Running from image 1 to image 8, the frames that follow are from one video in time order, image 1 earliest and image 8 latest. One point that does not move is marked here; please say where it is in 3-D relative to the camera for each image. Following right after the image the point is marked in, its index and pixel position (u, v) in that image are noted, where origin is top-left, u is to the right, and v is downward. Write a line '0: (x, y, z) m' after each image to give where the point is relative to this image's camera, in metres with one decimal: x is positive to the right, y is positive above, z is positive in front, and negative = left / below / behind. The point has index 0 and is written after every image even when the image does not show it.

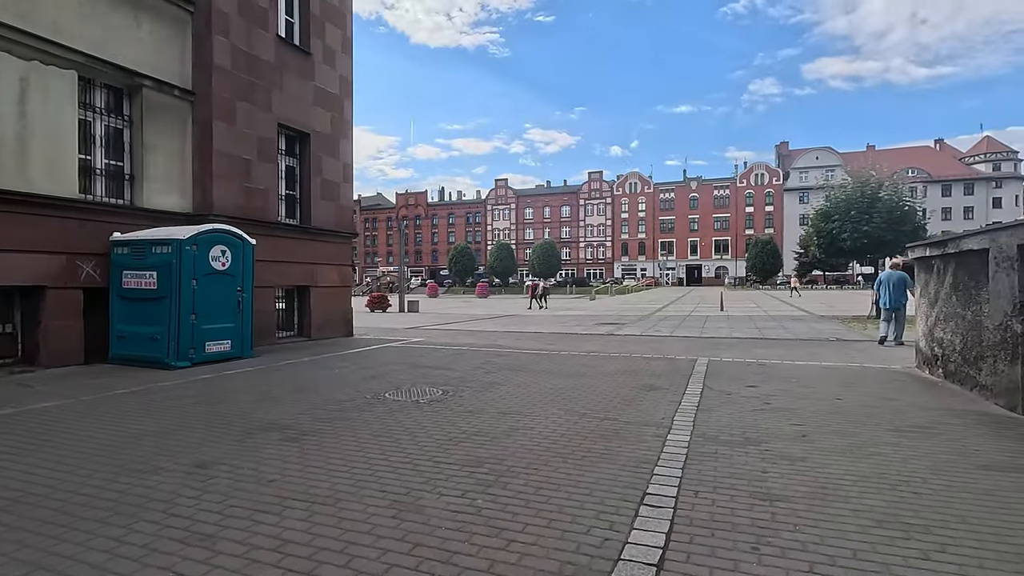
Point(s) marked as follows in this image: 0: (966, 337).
0: (+6.6, -0.7, +7.8) m
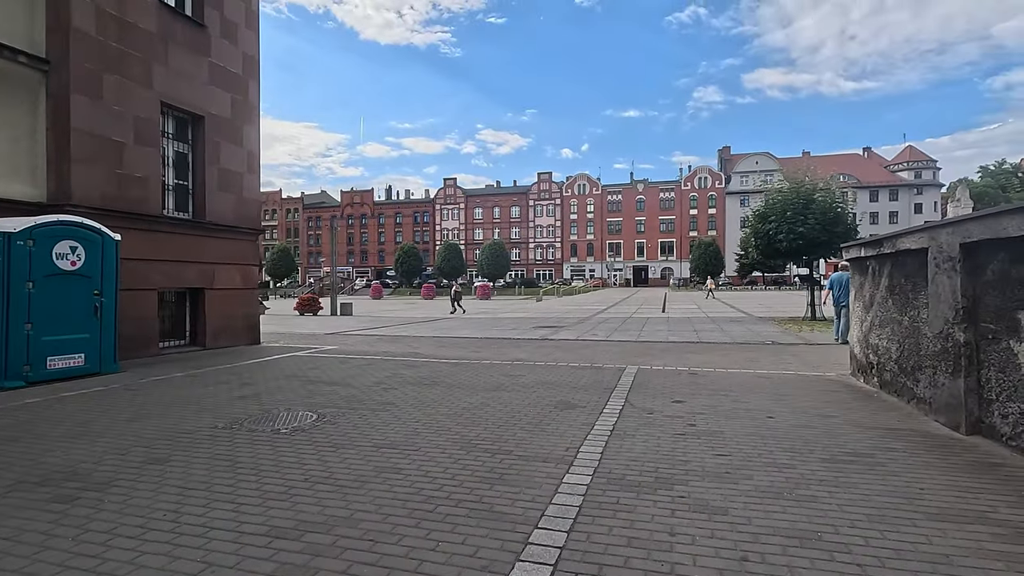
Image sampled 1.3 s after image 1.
0: (+5.2, -0.8, +7.2) m
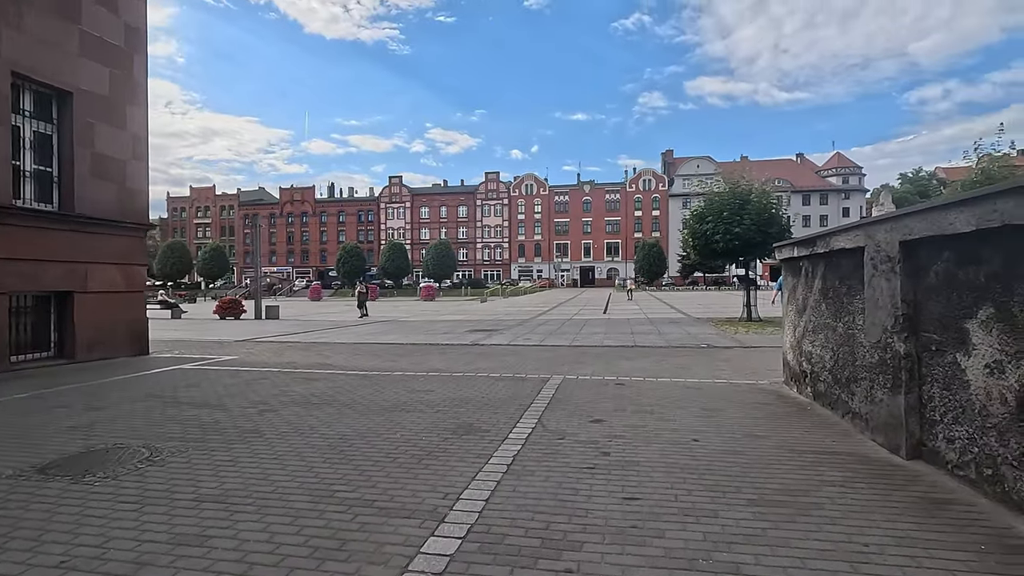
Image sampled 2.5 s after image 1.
0: (+4.0, -0.8, +6.5) m
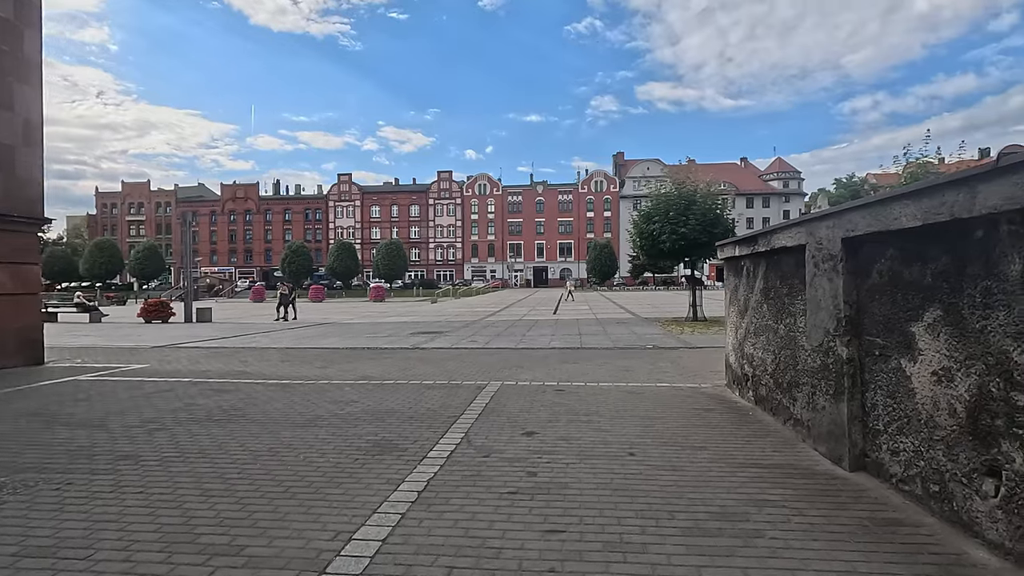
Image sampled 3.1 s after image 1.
0: (+3.1, -0.8, +6.3) m
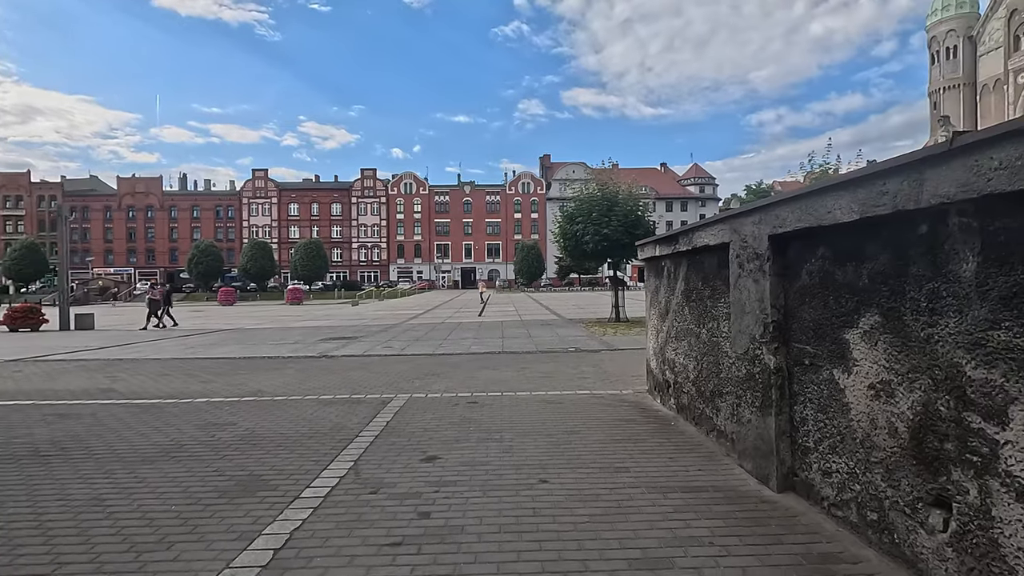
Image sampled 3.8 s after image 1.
0: (+2.1, -0.8, +5.9) m
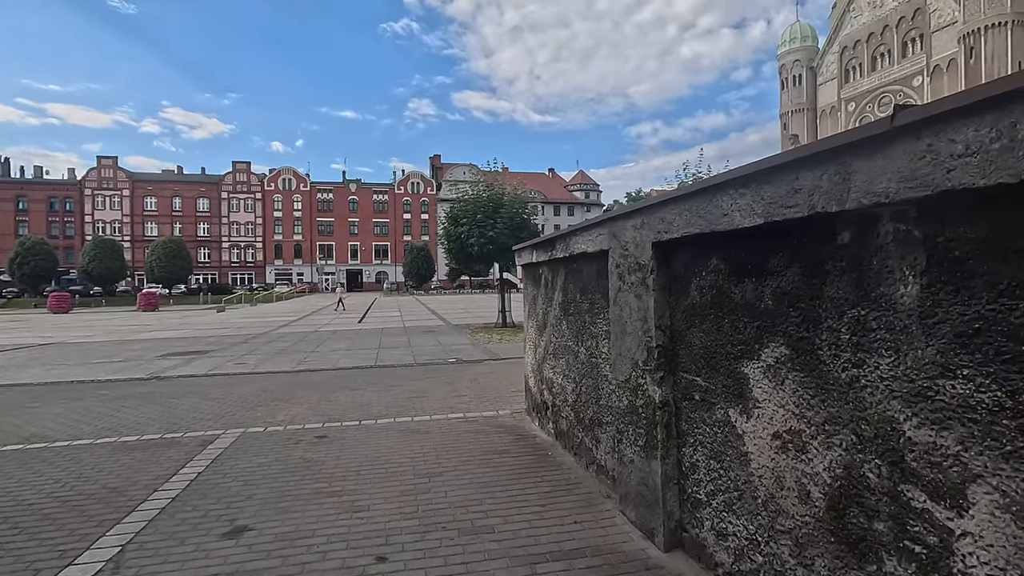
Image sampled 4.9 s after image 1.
0: (+0.6, -0.9, +5.1) m
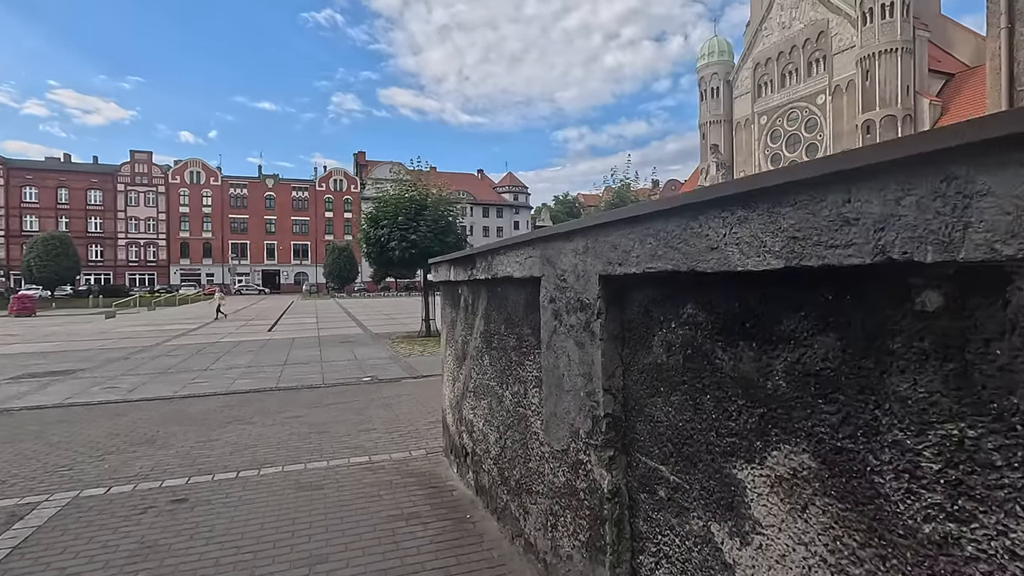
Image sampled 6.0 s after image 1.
0: (-0.1, -1.2, +4.2) m
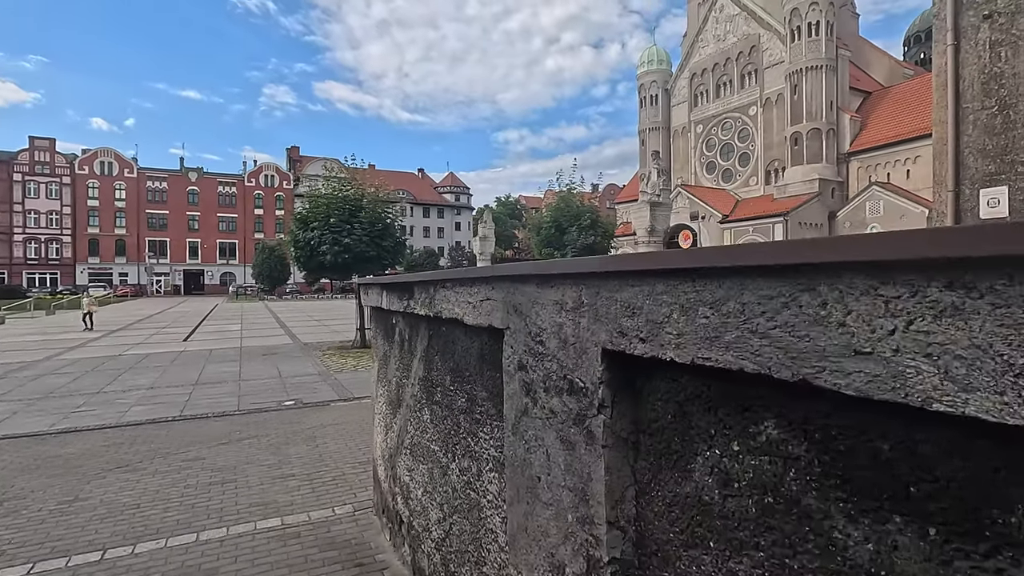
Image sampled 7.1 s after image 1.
0: (-0.4, -1.4, +3.3) m
